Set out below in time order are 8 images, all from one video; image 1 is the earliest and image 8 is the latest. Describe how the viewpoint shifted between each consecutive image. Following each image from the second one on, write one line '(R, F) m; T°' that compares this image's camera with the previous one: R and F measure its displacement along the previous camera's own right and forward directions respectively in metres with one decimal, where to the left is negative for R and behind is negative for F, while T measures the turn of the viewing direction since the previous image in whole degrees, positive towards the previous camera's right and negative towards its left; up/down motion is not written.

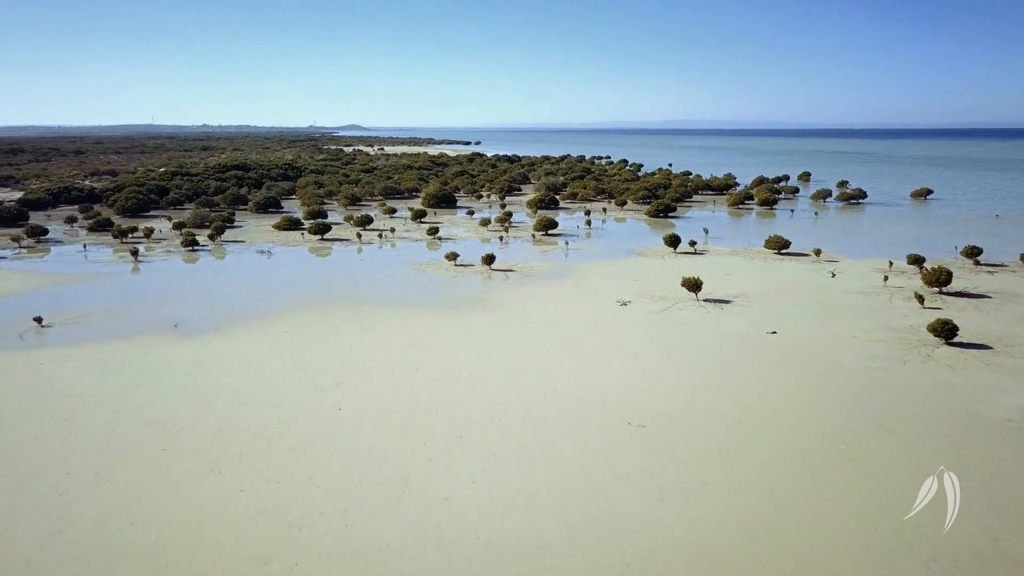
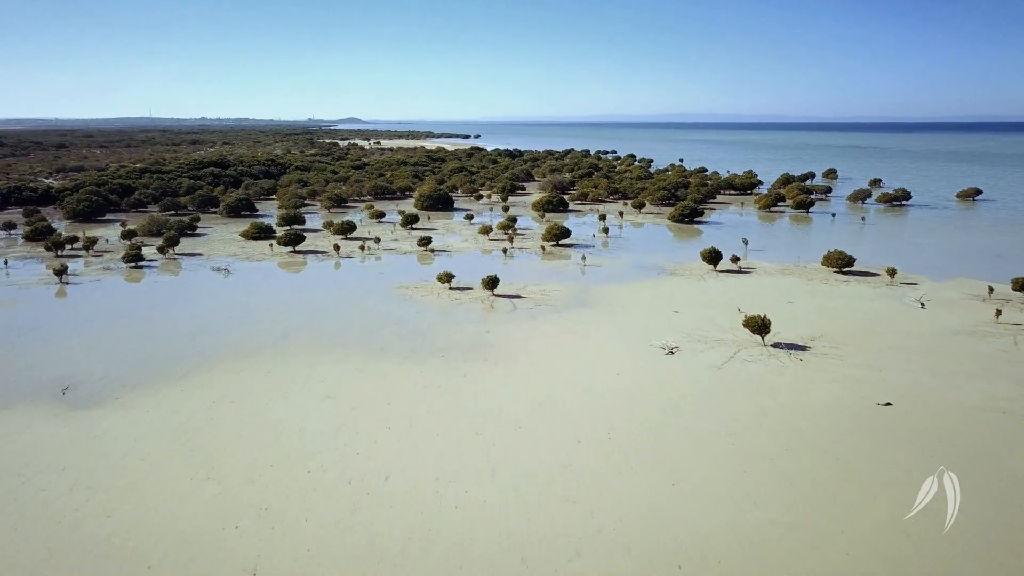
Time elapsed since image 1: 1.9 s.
(-0.3, +5.9) m; 0°
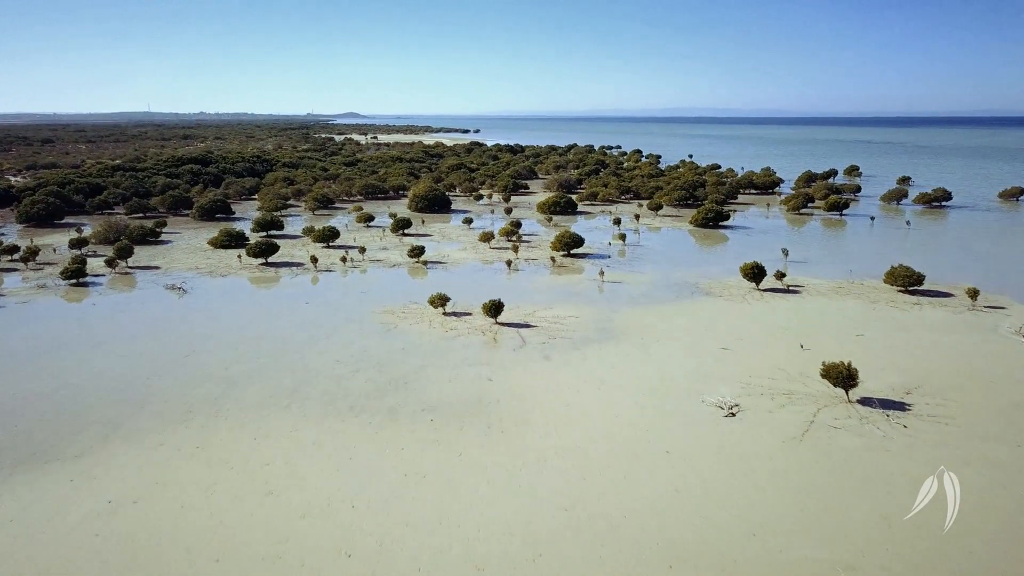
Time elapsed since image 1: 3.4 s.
(-0.2, +4.4) m; 0°
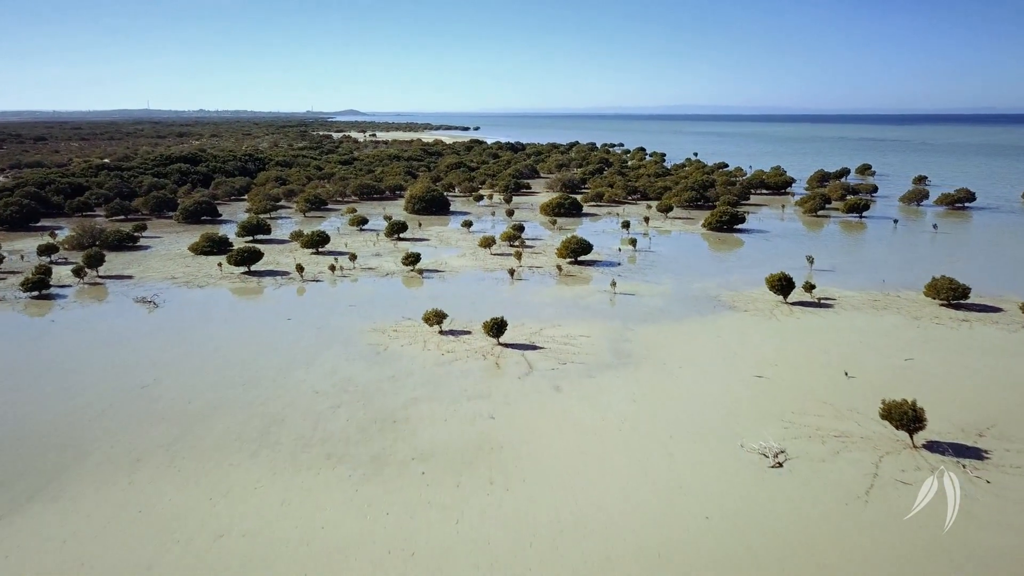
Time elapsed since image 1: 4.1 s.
(-0.1, +2.2) m; 0°
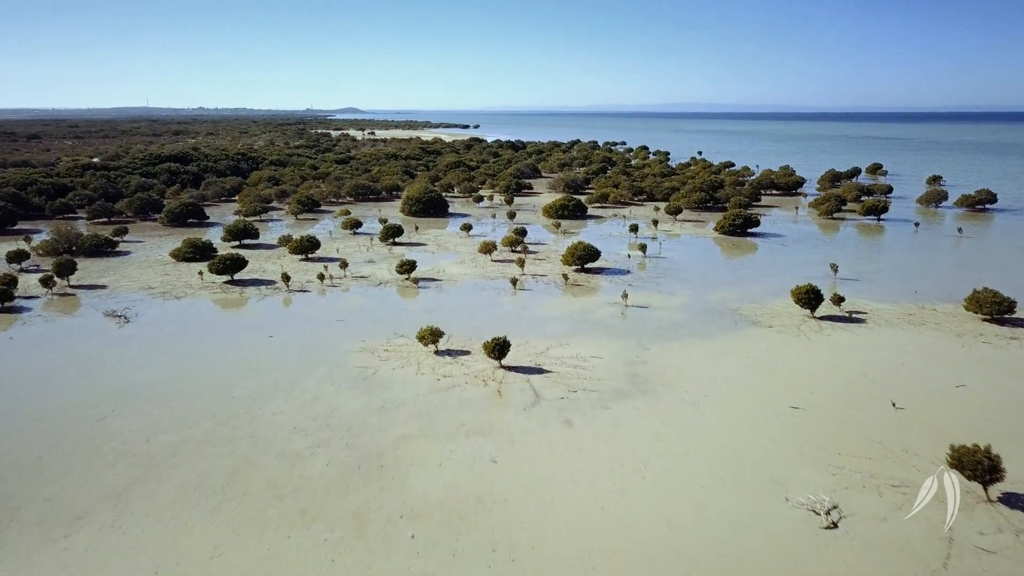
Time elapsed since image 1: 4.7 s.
(-0.1, +1.9) m; 0°
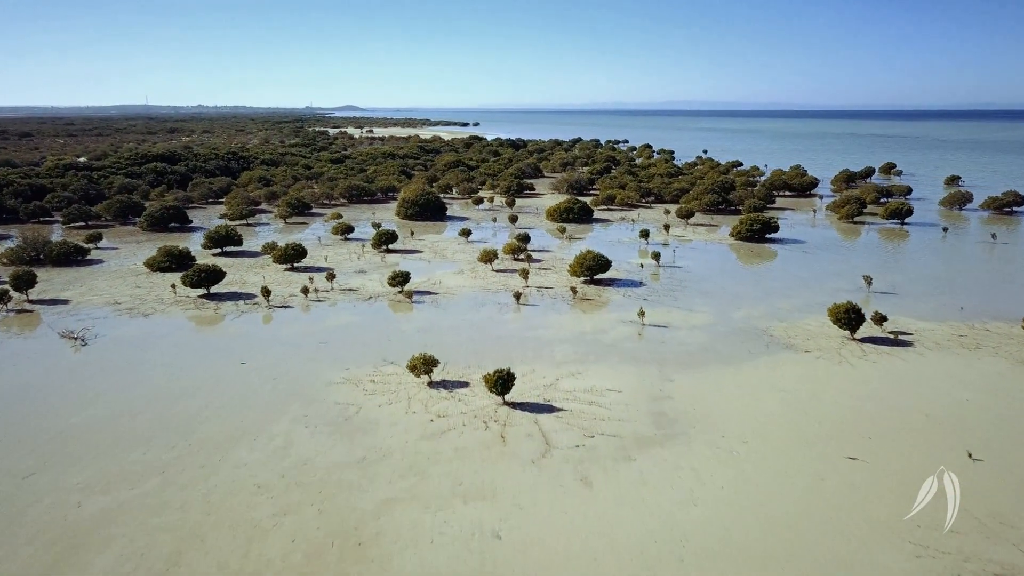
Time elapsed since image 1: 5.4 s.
(-0.1, +2.2) m; 0°
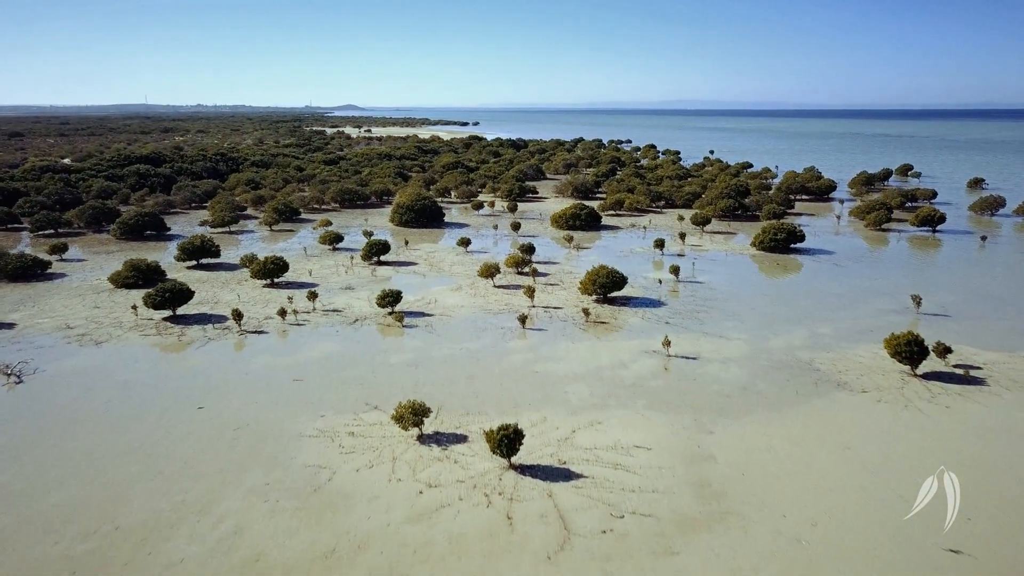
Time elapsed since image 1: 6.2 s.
(-0.1, +2.6) m; 0°
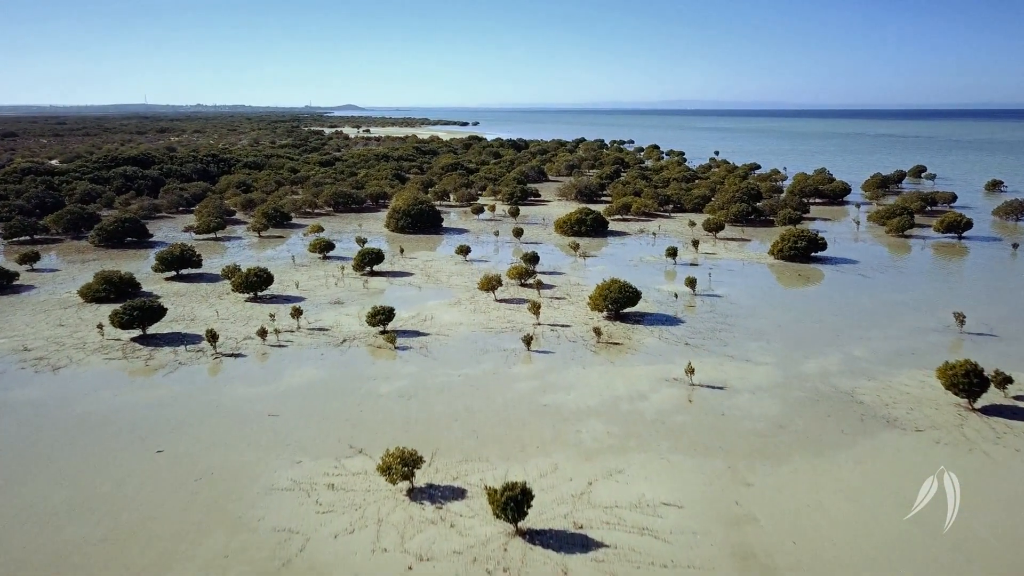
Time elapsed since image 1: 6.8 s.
(-0.1, +1.8) m; 0°
